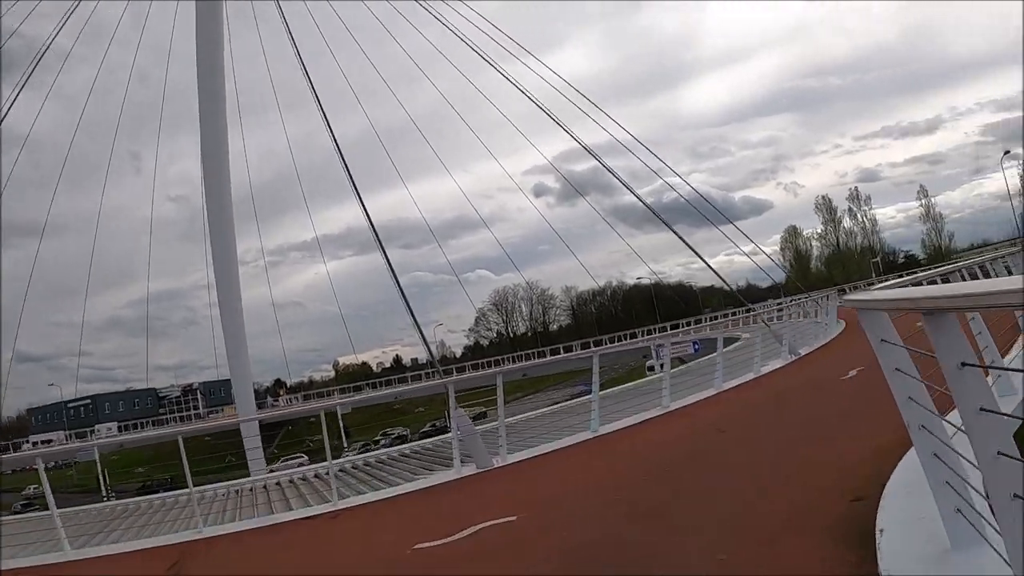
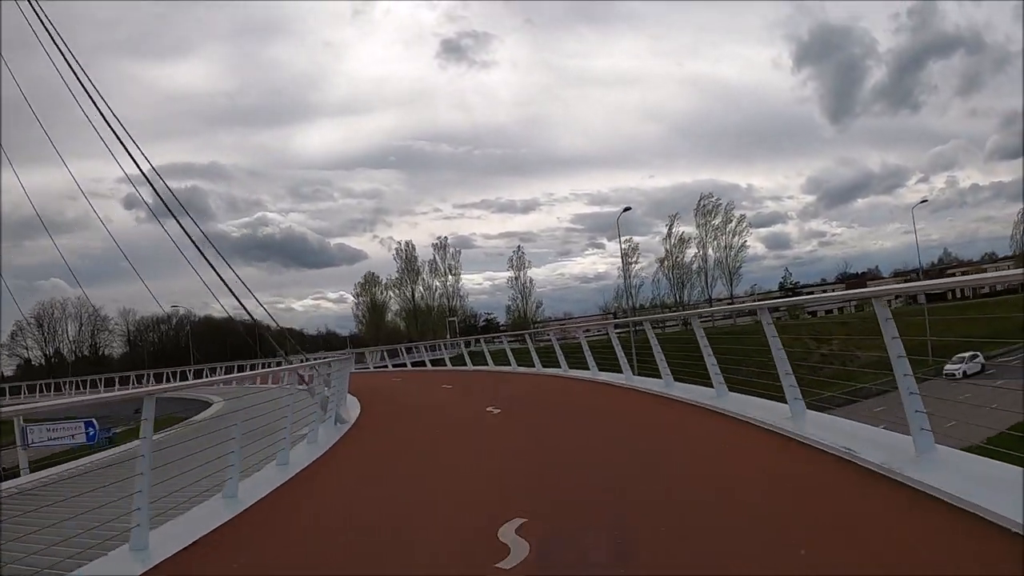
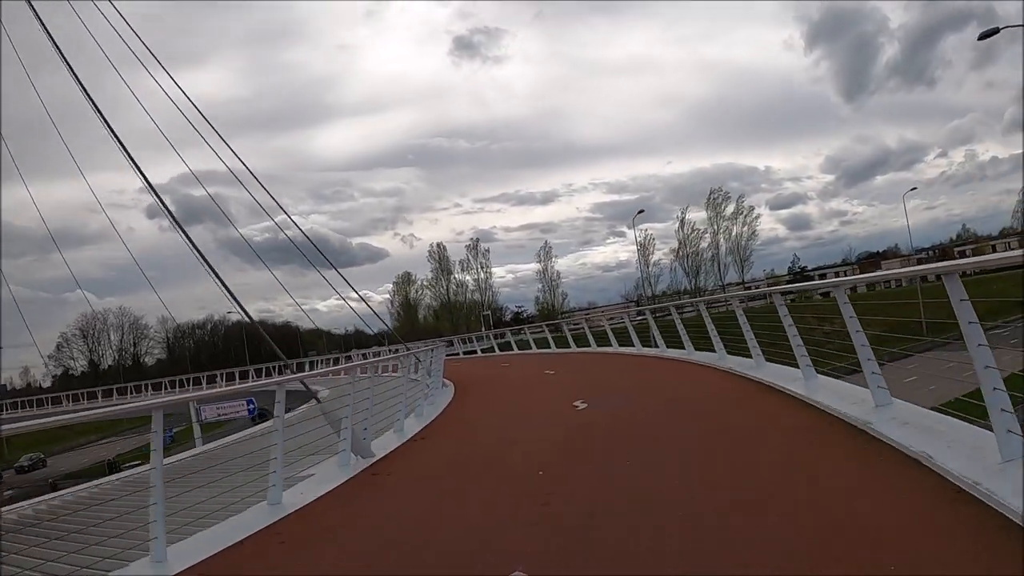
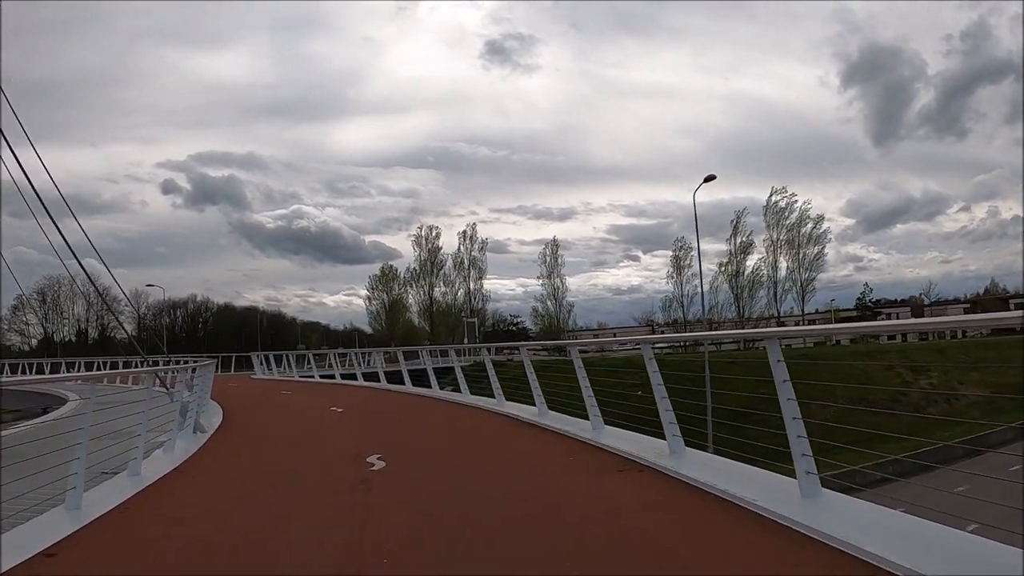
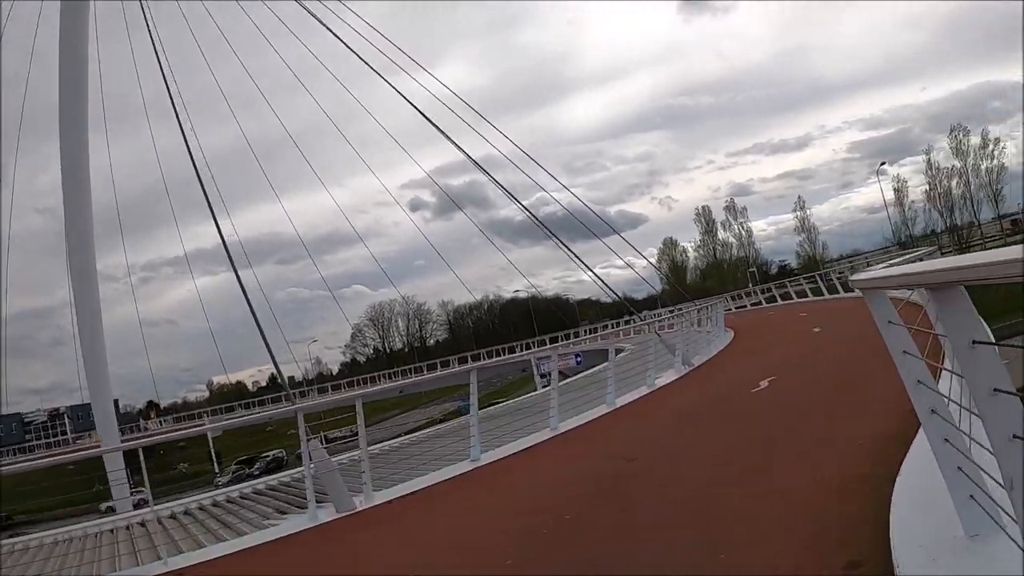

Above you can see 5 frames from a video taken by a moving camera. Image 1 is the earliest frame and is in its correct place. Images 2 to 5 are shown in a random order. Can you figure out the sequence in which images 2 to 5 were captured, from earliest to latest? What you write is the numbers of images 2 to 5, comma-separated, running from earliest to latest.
5, 3, 2, 4
